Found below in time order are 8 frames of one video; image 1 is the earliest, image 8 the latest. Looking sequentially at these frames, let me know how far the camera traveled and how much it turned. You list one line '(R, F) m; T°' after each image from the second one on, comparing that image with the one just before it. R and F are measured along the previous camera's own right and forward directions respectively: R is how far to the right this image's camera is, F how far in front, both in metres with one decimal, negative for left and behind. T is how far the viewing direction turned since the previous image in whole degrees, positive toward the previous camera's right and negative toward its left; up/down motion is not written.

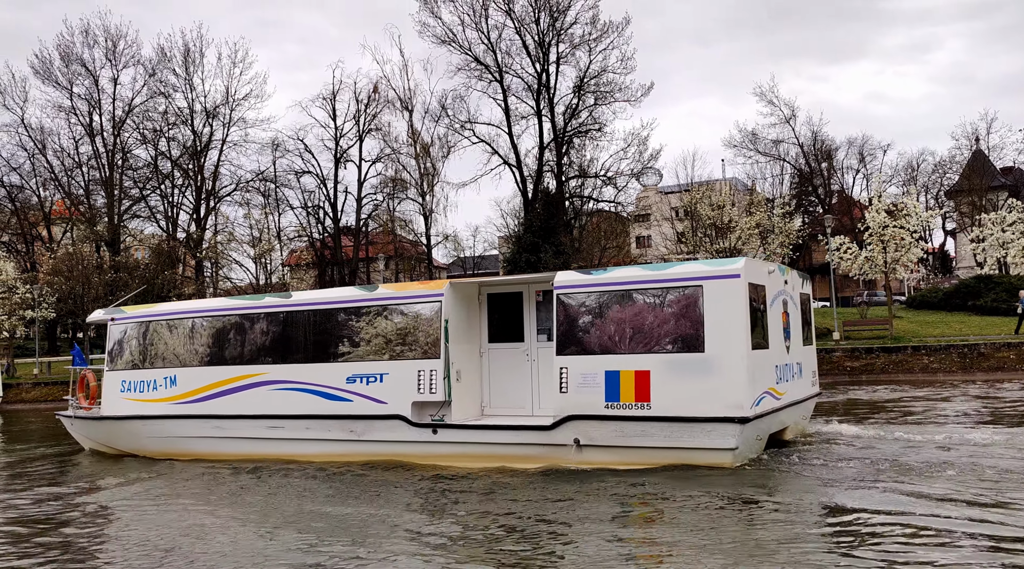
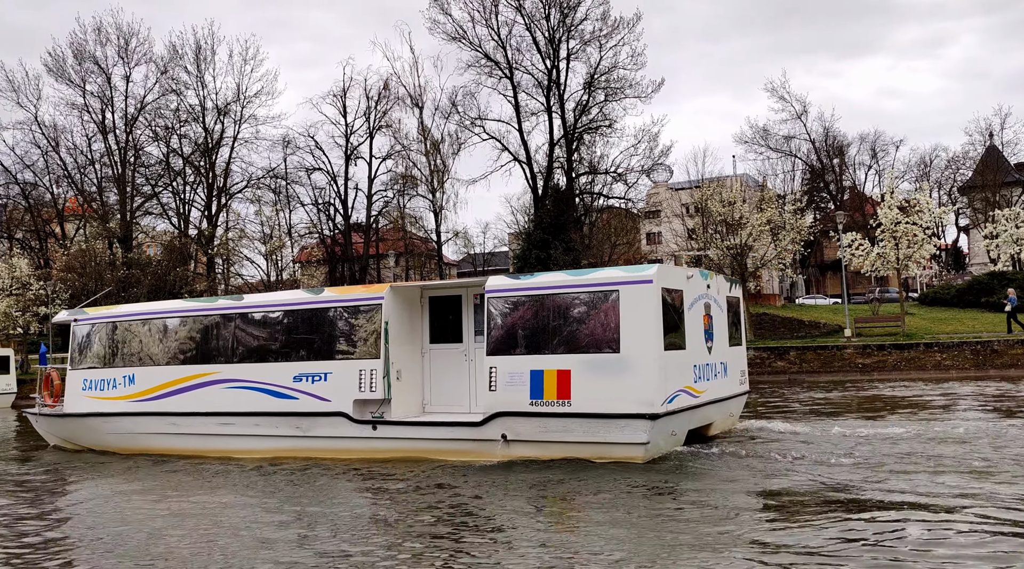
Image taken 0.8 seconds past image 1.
(0.0, +0.1) m; -1°
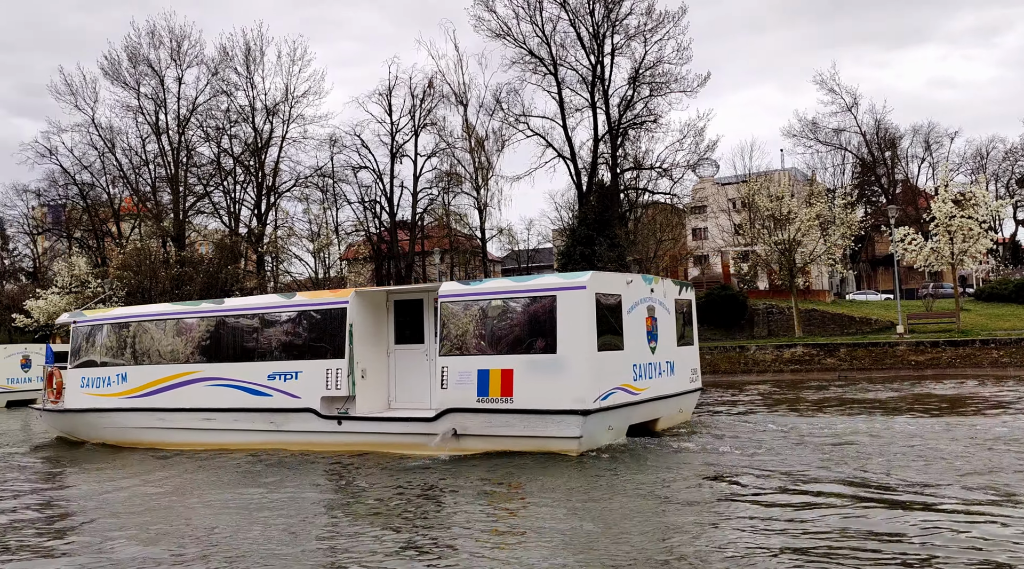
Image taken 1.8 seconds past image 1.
(0.0, +0.4) m; -3°
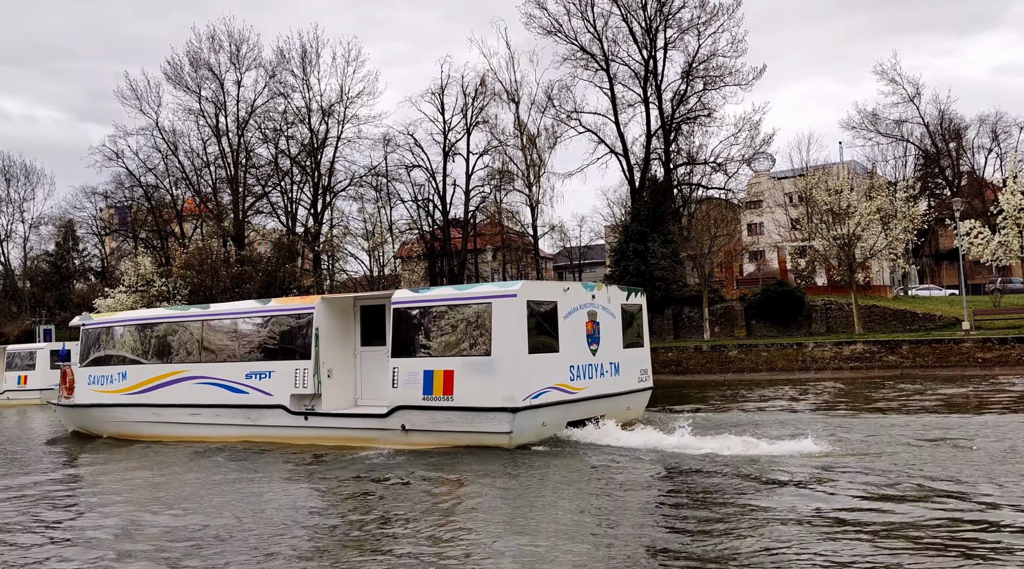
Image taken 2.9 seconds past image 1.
(-0.1, +0.6) m; -3°
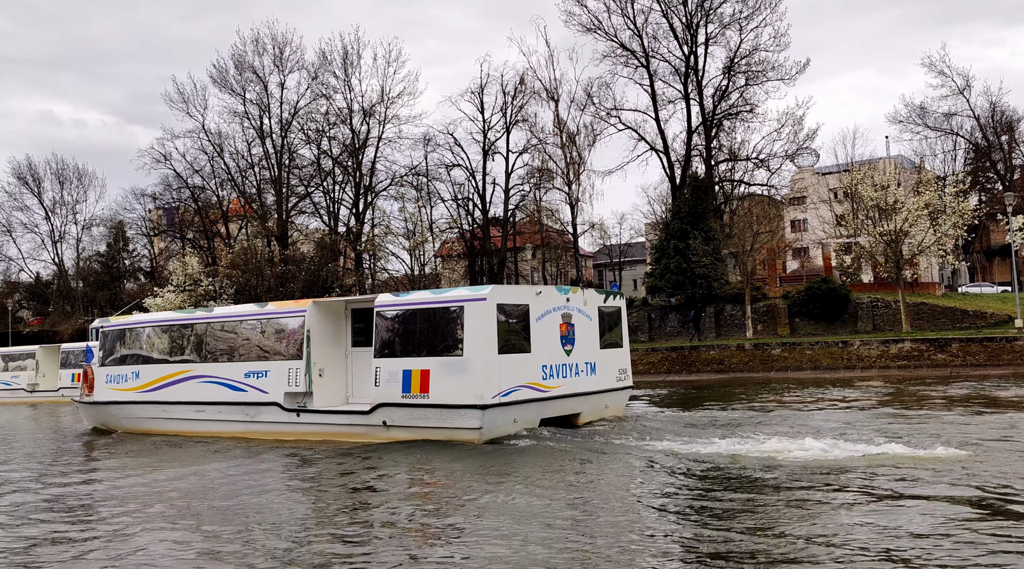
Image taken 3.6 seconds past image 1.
(0.0, +0.4) m; -2°
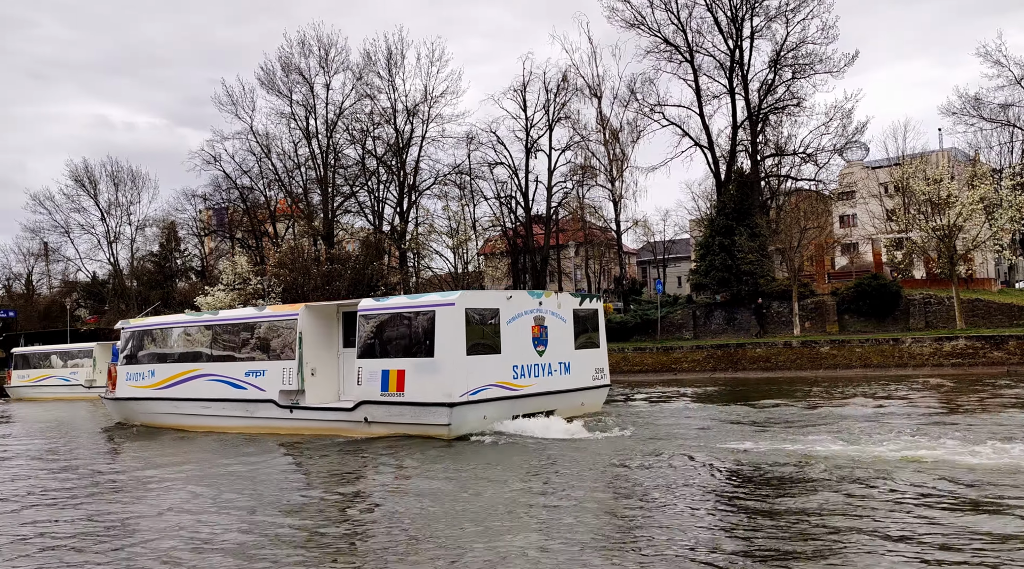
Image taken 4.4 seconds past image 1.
(0.0, +0.6) m; -3°
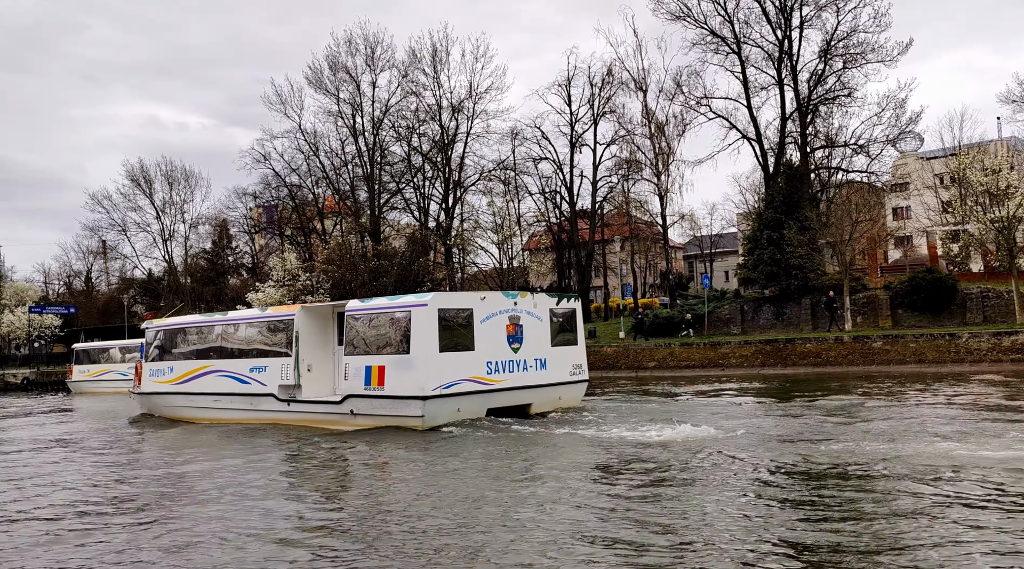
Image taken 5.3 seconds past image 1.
(0.0, +0.7) m; -3°
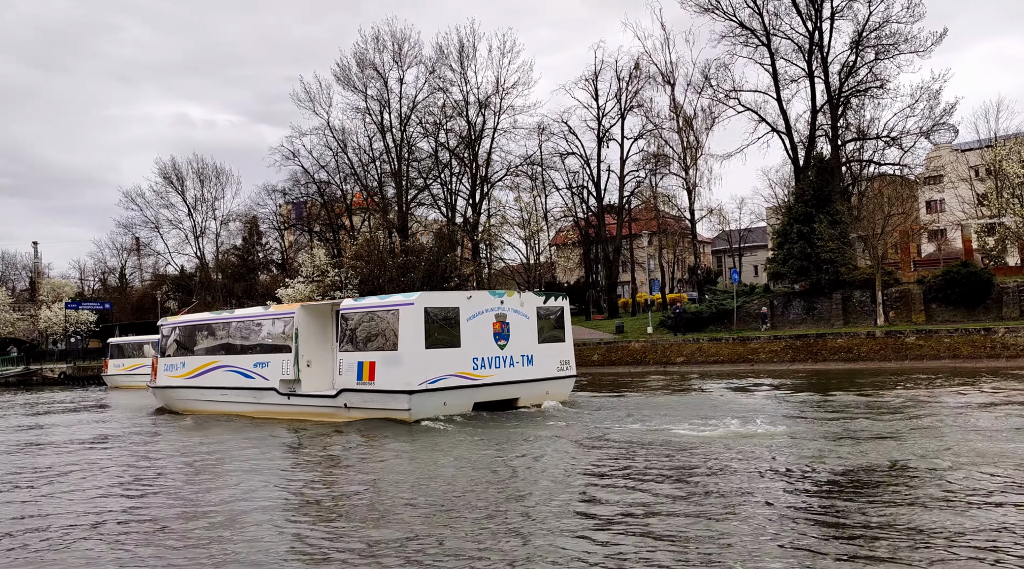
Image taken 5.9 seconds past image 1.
(0.0, +0.5) m; -2°
